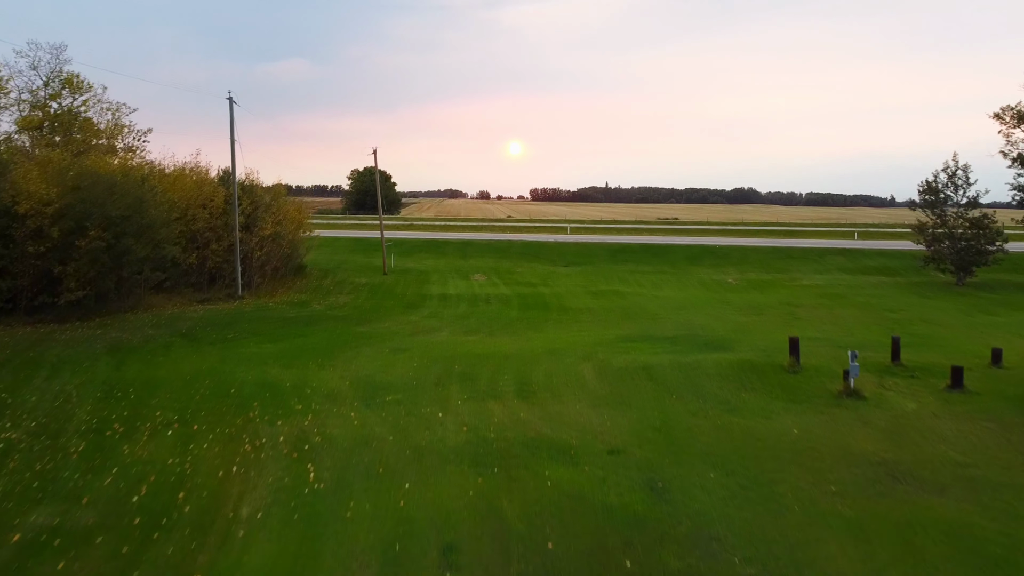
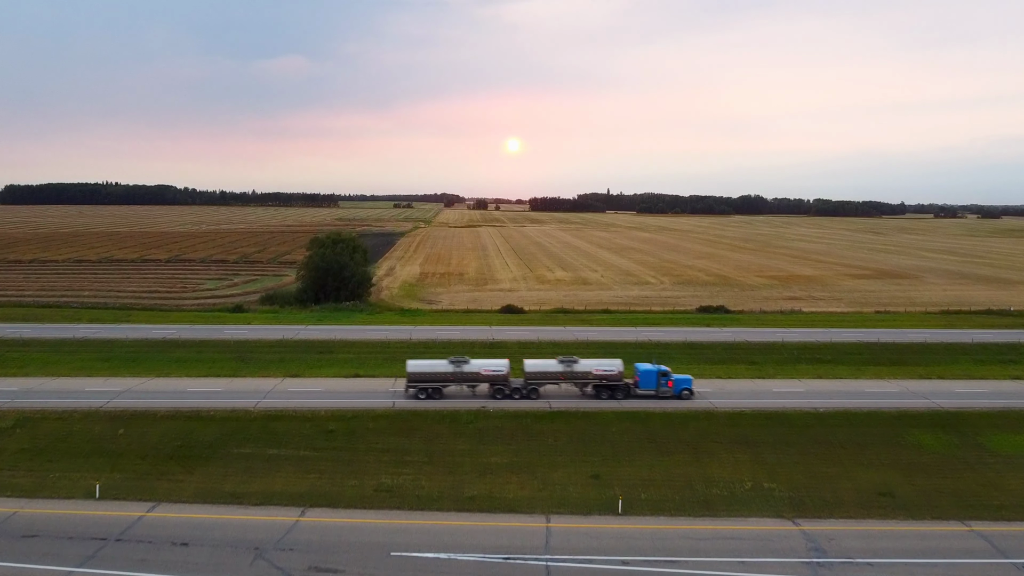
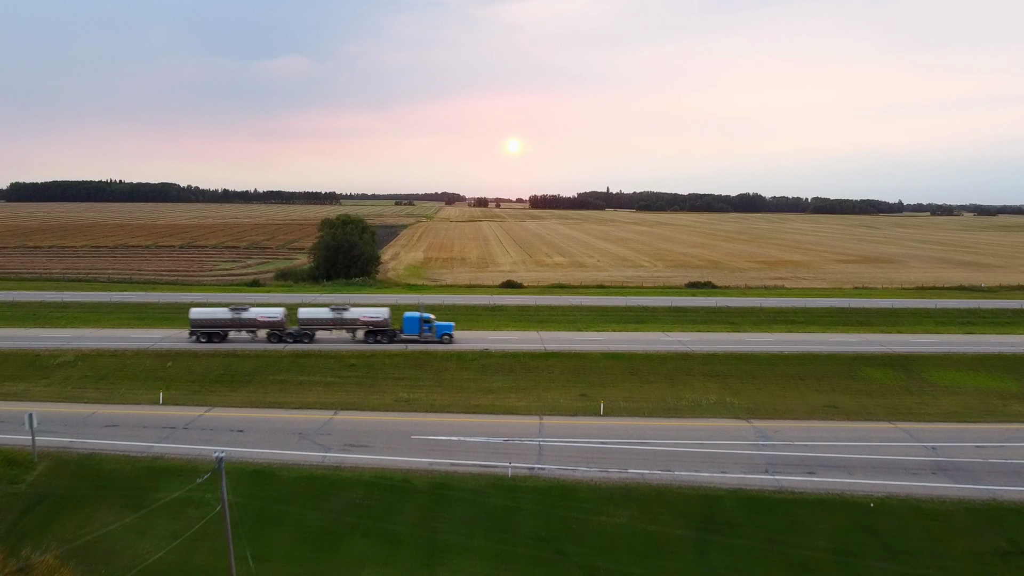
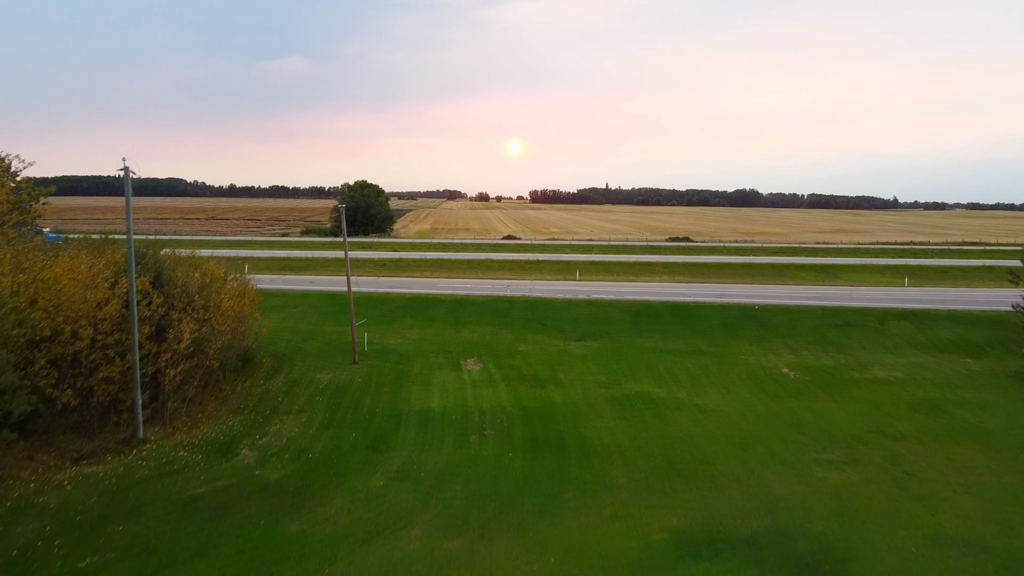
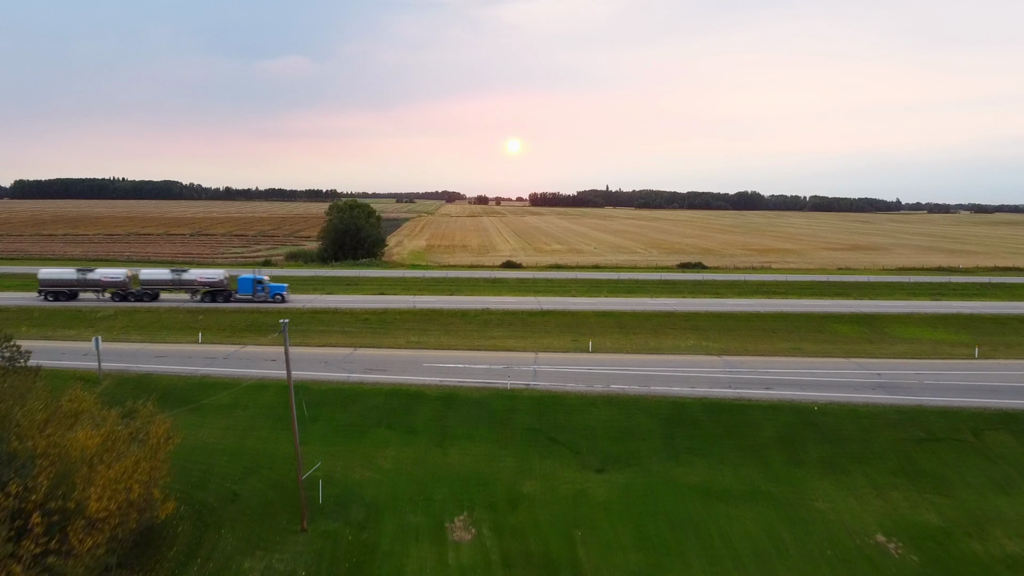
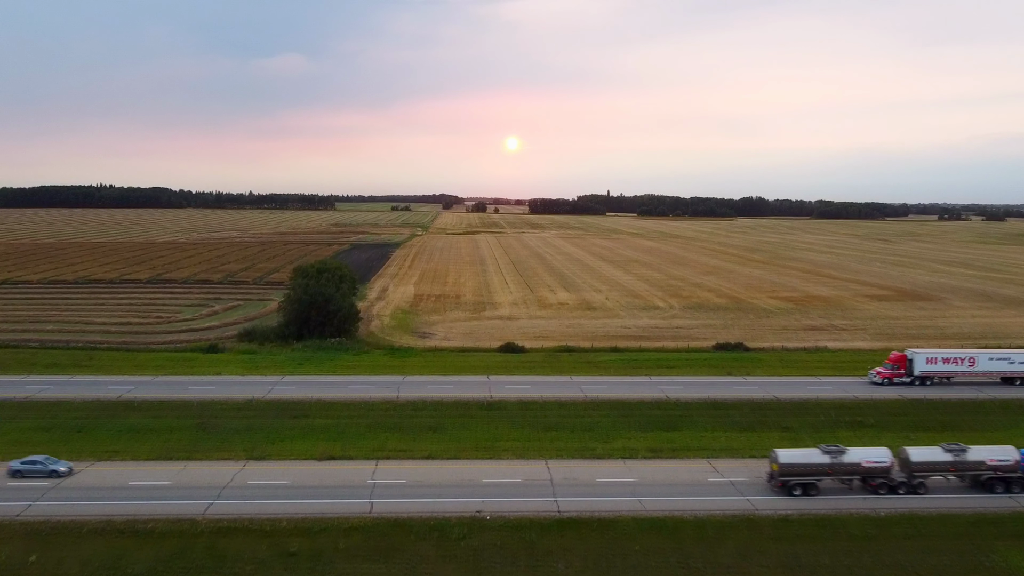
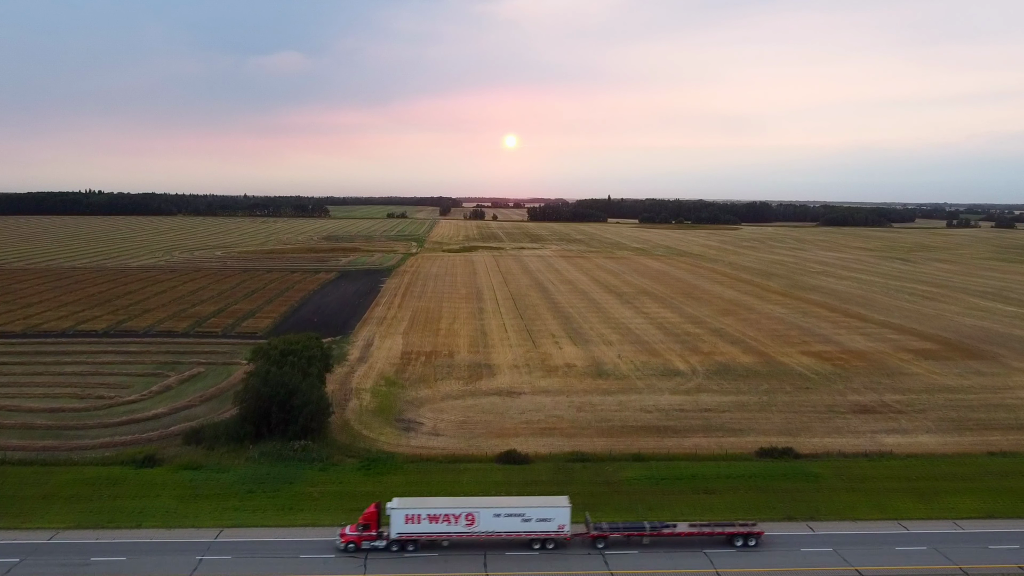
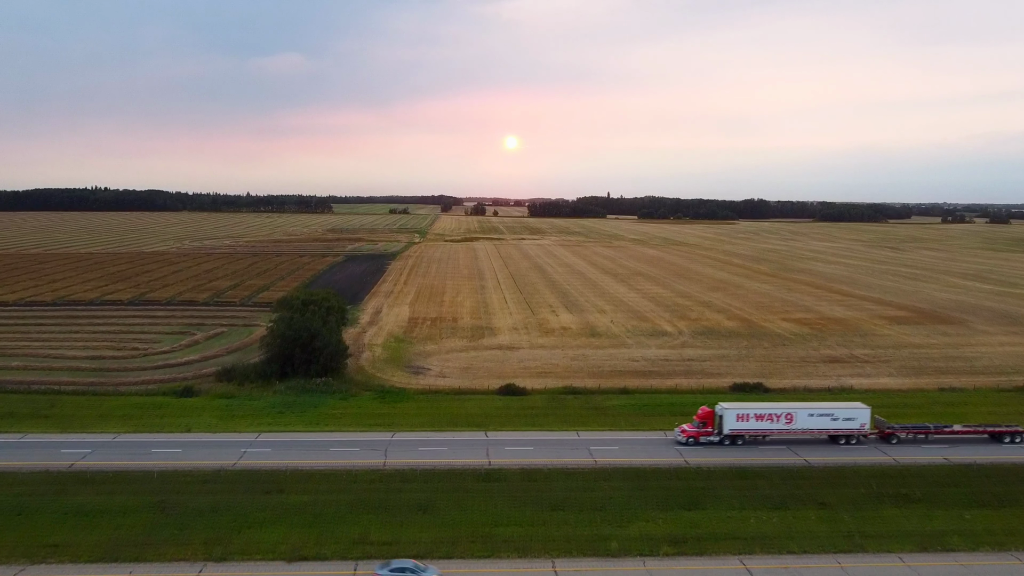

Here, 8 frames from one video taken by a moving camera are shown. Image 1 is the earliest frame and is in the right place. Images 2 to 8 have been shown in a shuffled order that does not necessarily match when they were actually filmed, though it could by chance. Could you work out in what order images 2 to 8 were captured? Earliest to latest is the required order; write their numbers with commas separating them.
4, 5, 3, 2, 6, 8, 7
